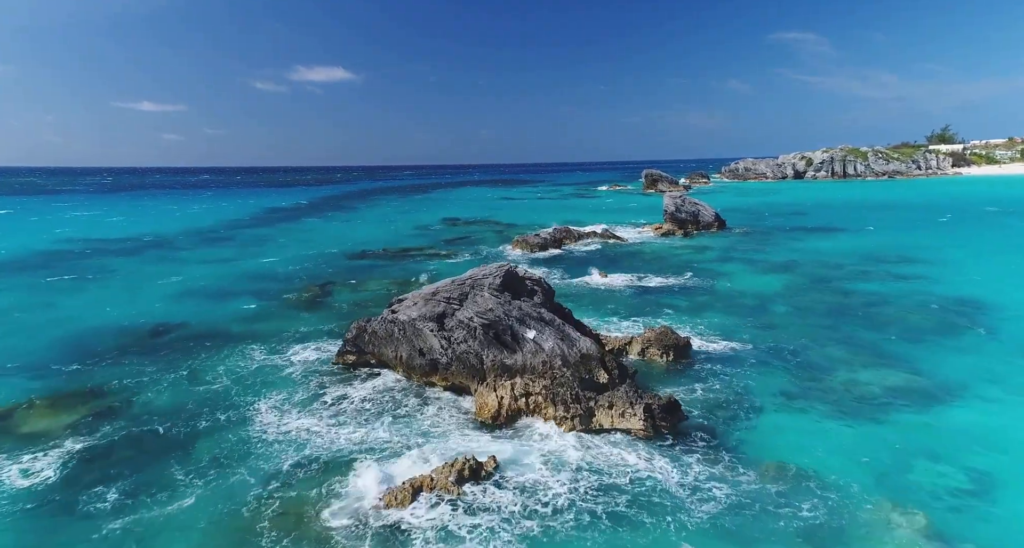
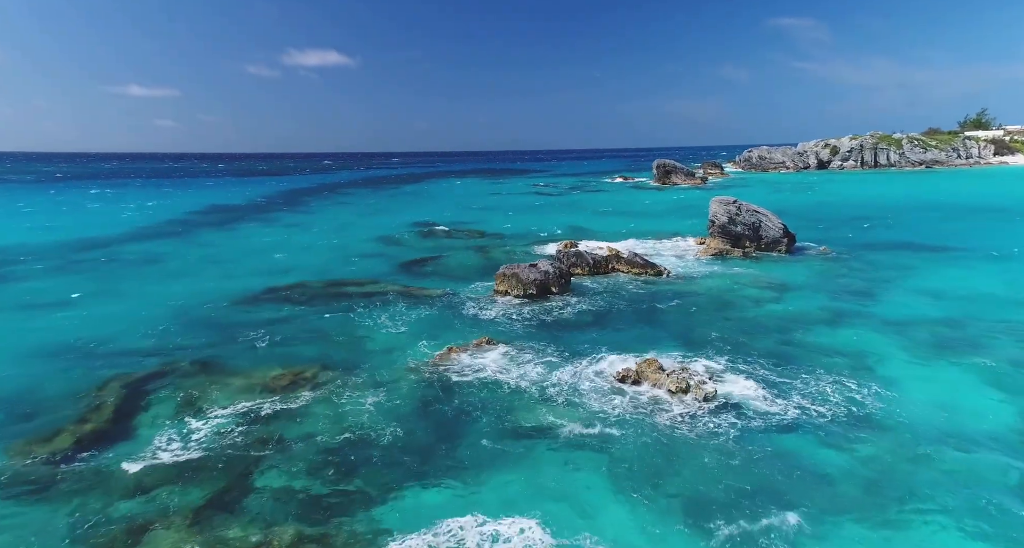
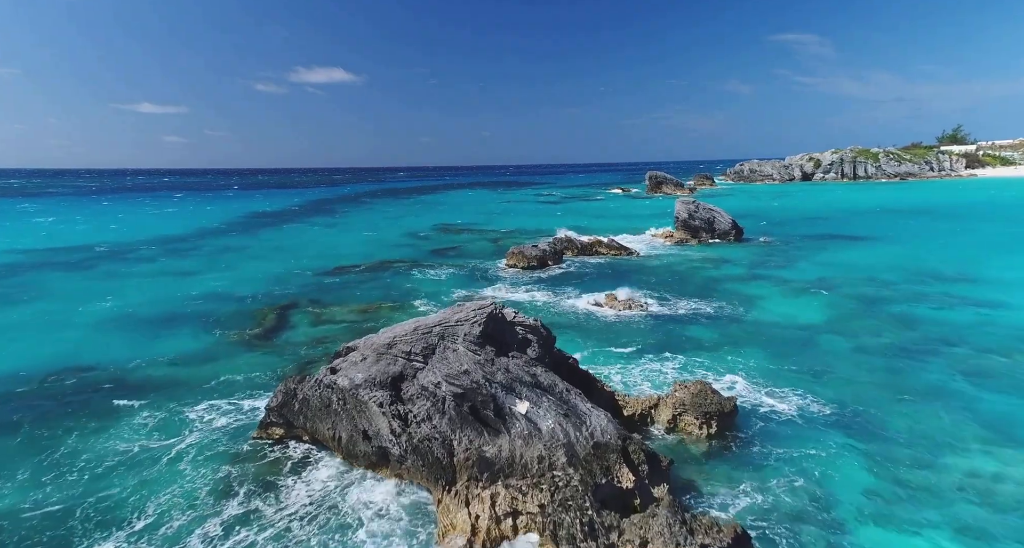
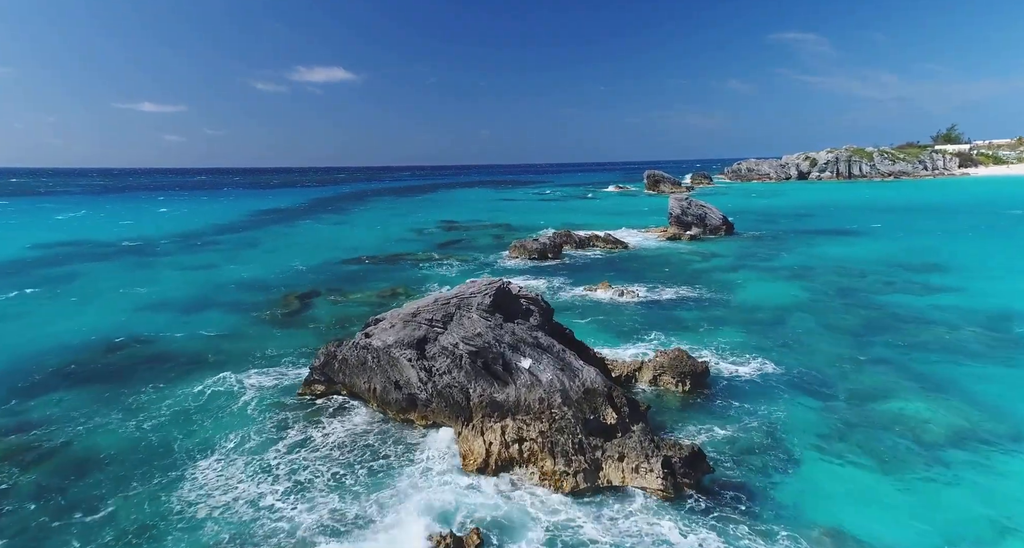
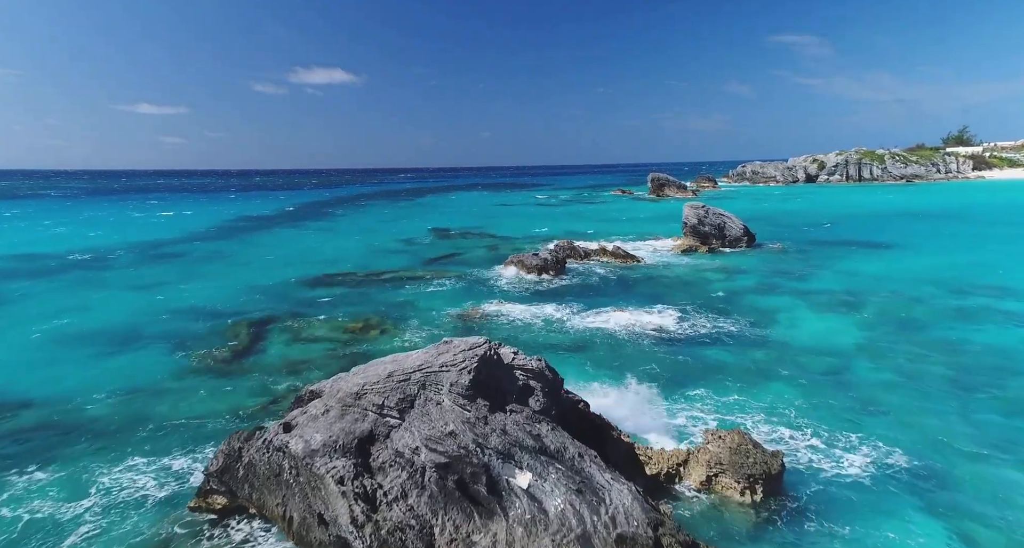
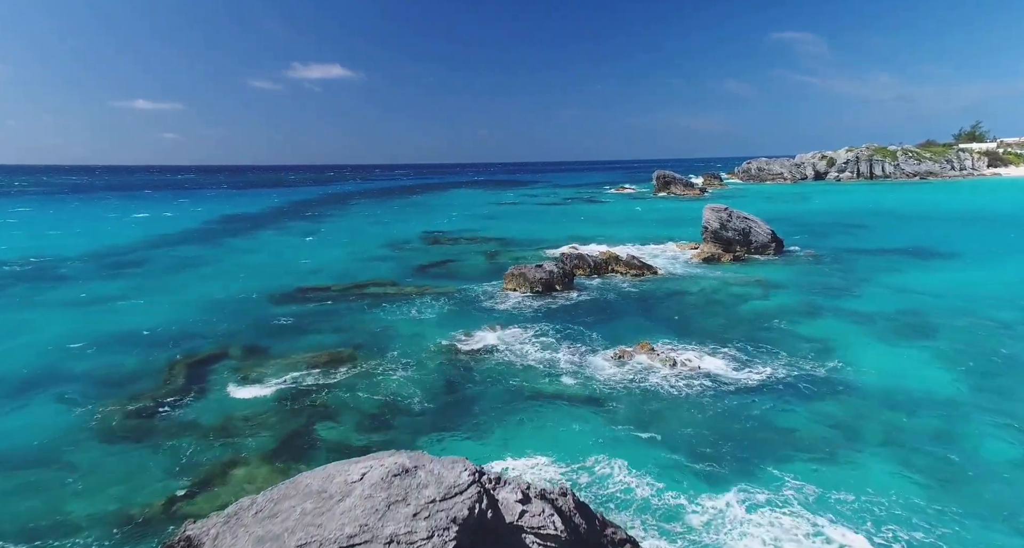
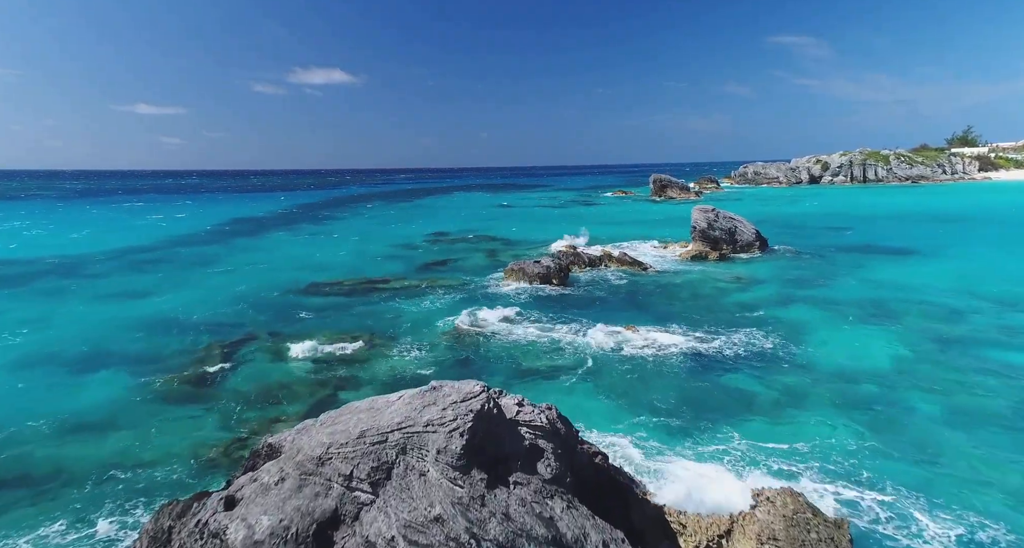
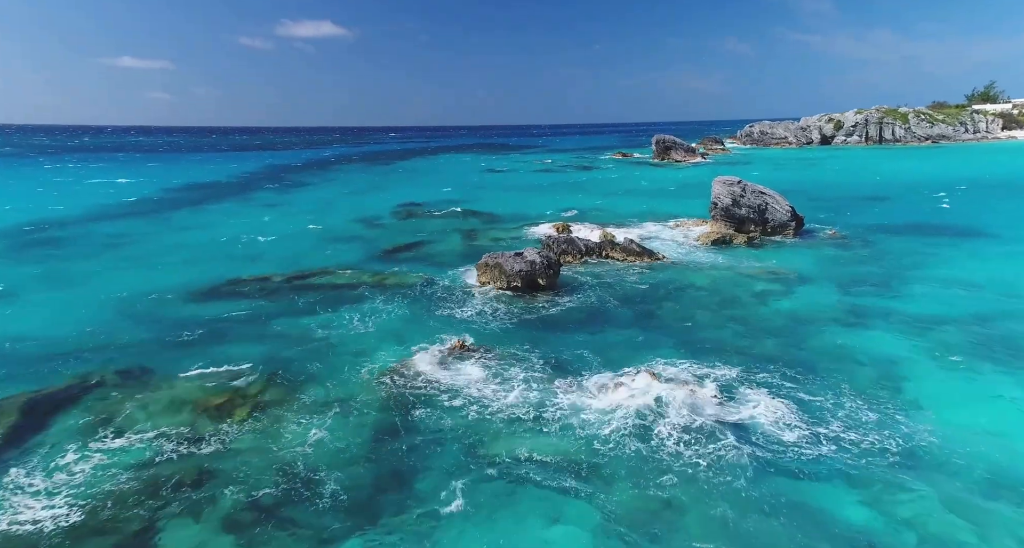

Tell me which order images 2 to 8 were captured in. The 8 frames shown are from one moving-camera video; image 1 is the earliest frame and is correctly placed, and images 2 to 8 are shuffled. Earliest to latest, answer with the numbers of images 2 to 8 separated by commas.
4, 3, 5, 7, 6, 2, 8
